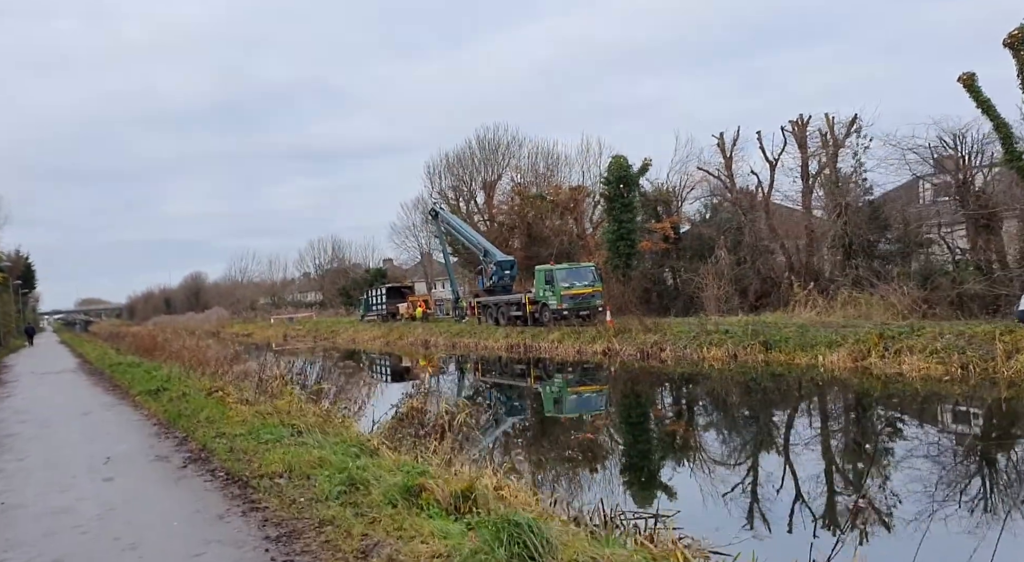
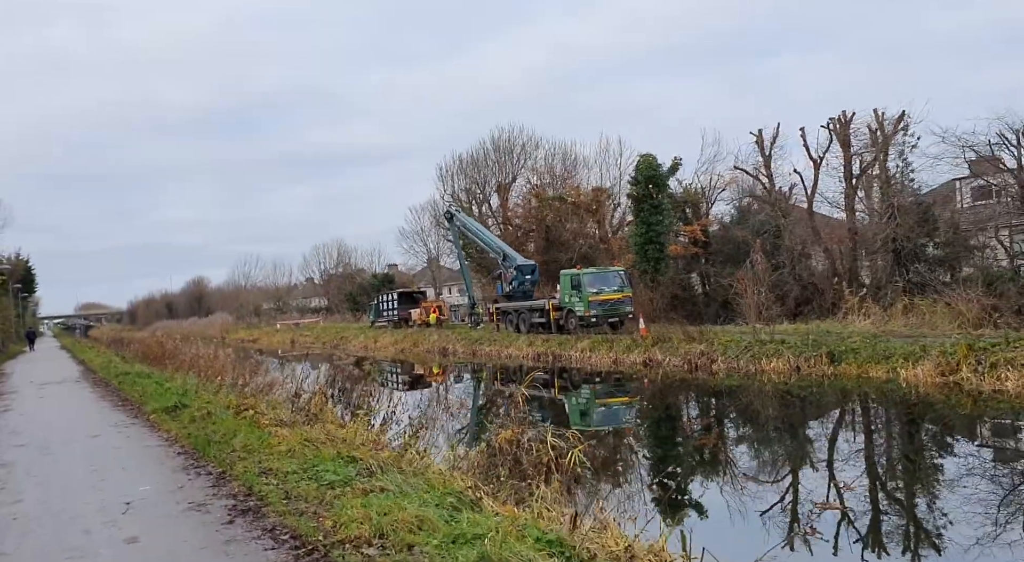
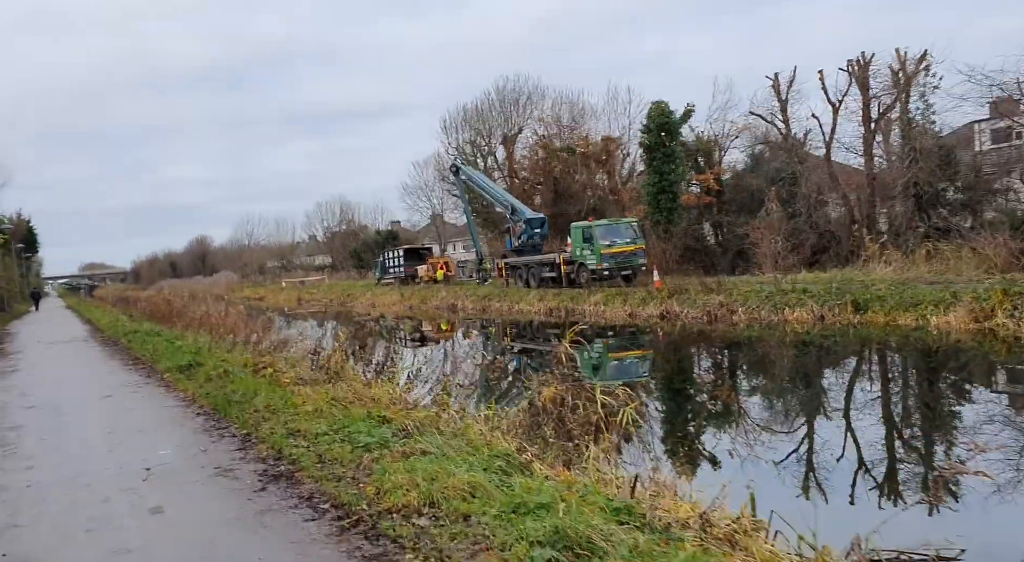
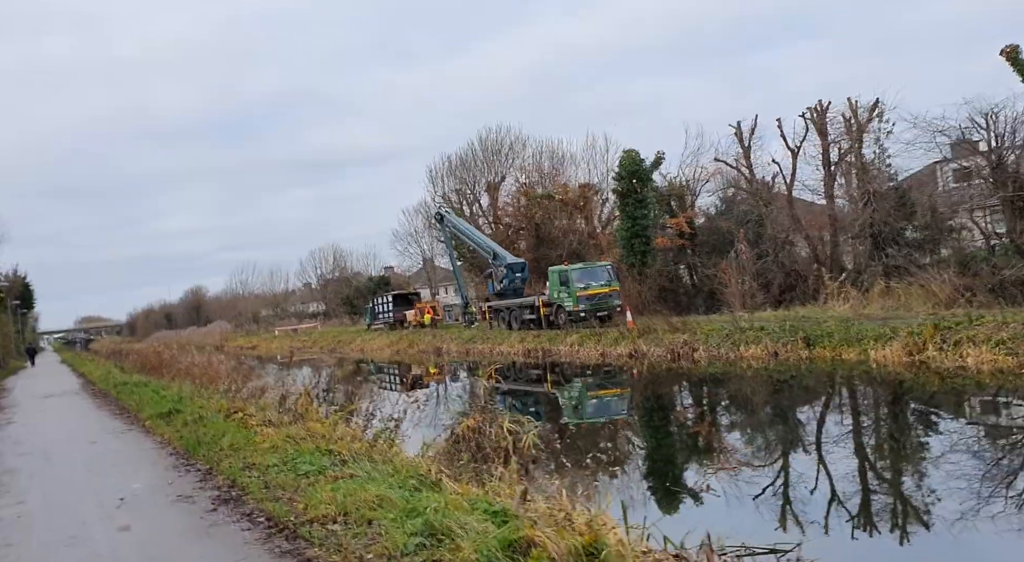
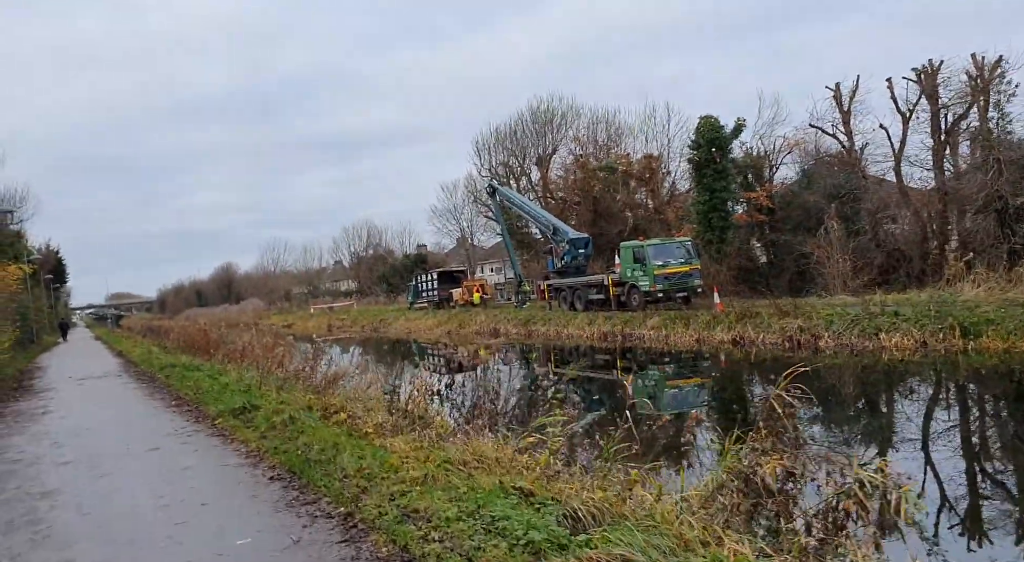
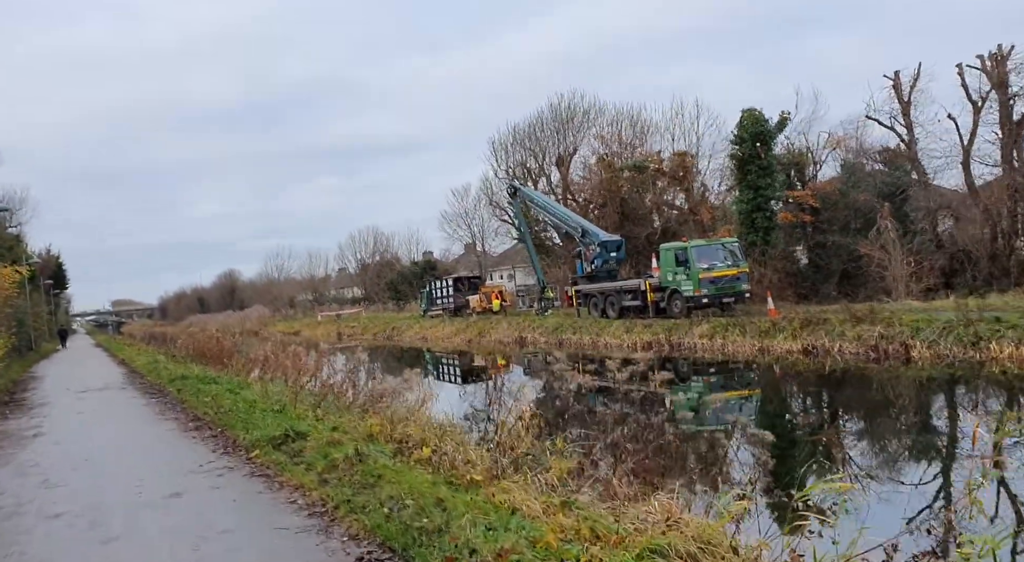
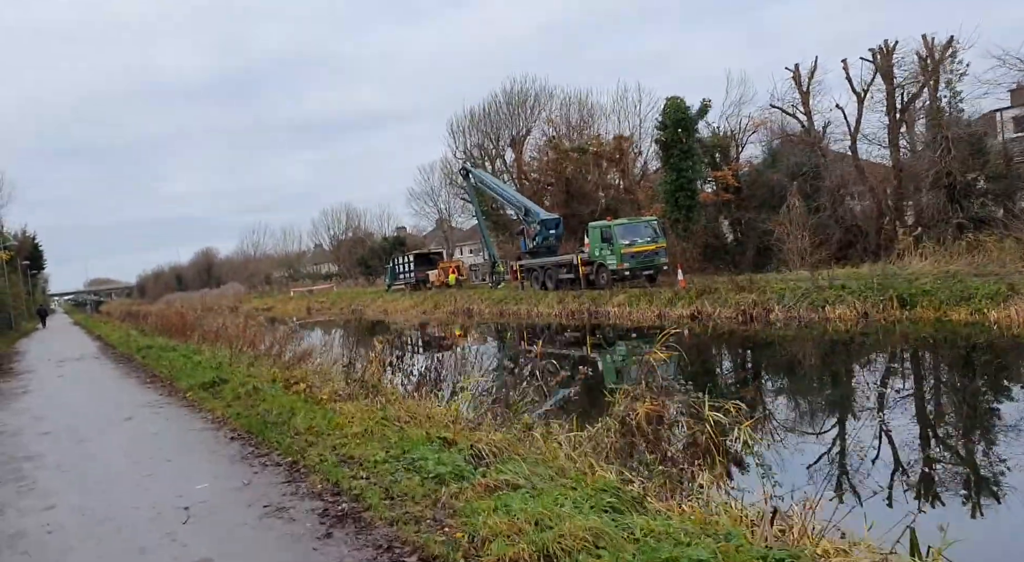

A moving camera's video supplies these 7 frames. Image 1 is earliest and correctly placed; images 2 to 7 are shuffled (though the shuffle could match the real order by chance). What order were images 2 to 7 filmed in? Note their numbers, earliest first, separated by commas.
4, 2, 3, 7, 5, 6
